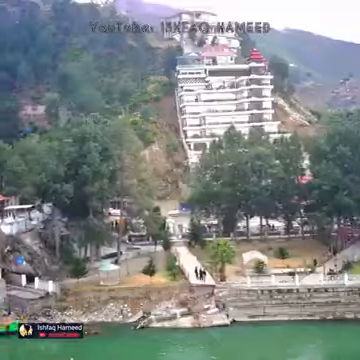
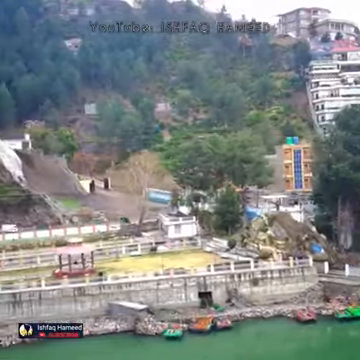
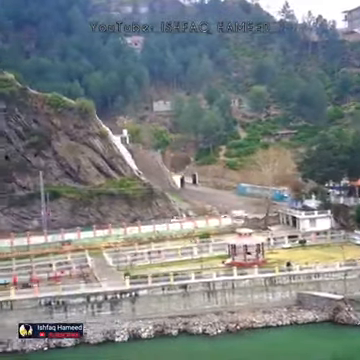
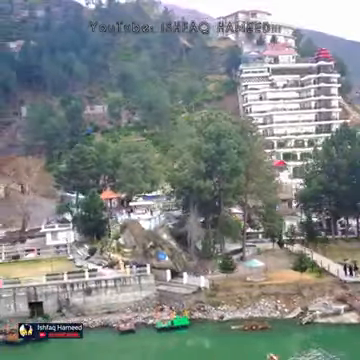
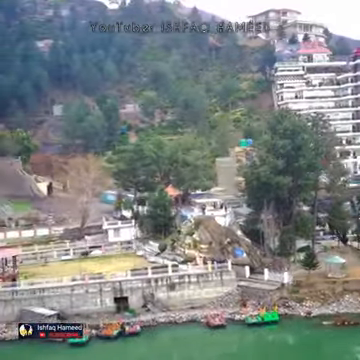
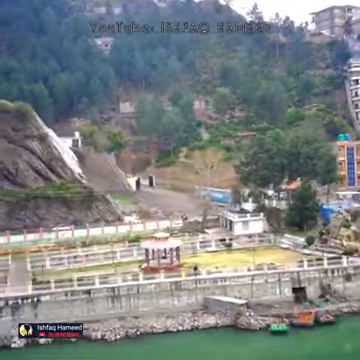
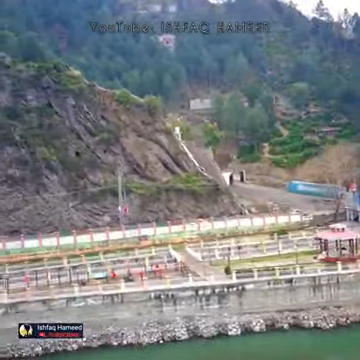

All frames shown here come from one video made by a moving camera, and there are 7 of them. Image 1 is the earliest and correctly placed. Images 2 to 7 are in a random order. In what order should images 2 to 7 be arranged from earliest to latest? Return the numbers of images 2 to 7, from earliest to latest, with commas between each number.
4, 5, 2, 6, 3, 7
